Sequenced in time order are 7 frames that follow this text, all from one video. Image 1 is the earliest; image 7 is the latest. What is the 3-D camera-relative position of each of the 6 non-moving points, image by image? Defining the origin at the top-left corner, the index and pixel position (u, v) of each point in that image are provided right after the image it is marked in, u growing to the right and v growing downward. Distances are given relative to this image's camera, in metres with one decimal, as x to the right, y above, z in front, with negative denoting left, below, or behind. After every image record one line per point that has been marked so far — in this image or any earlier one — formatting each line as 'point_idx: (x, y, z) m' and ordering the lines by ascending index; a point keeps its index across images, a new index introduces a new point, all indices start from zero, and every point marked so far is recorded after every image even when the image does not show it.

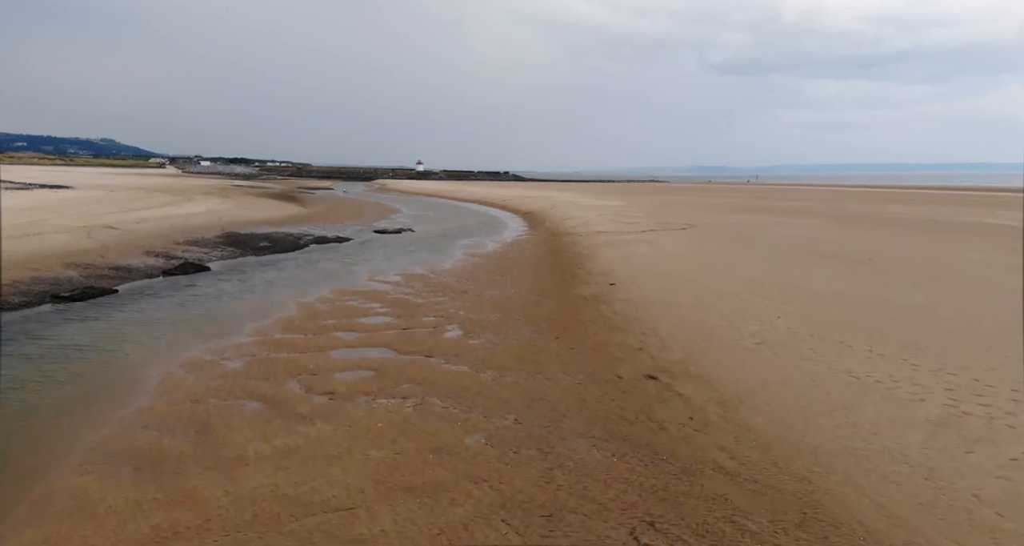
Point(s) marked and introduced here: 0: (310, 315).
0: (-3.4, -0.7, +10.6) m
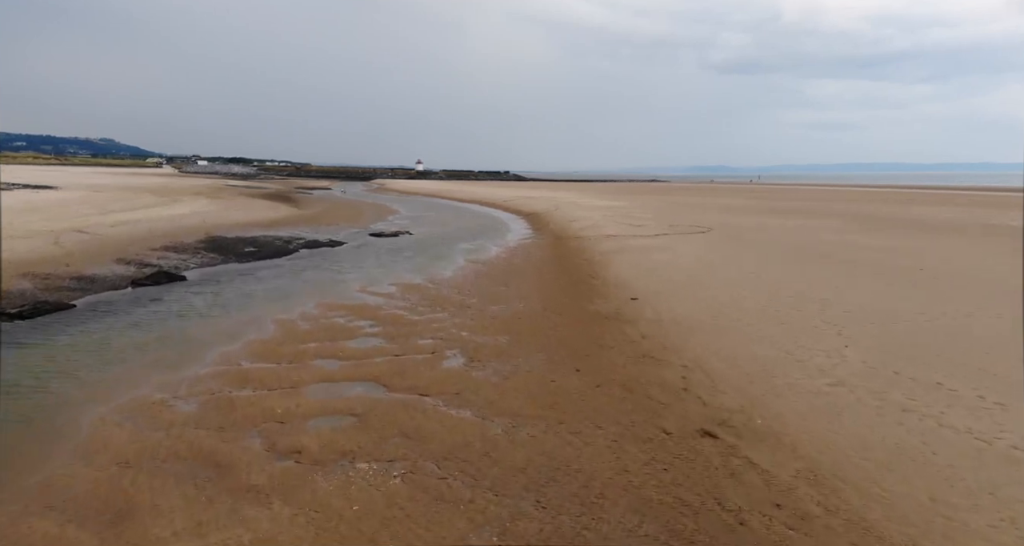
0: (-3.3, -0.9, +9.2) m
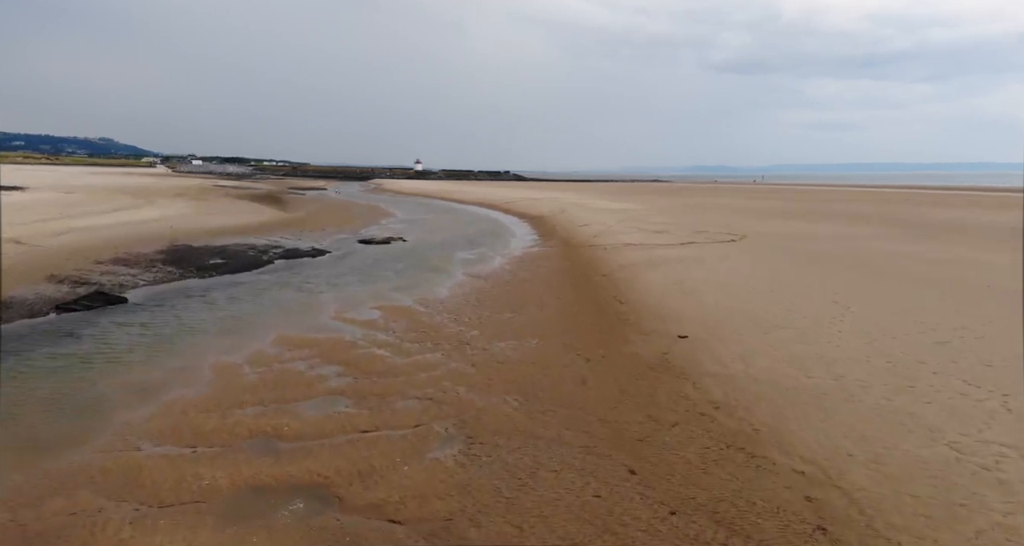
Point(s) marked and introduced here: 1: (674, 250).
0: (-3.1, -1.3, +6.8) m
1: (+4.2, +0.6, +16.3) m
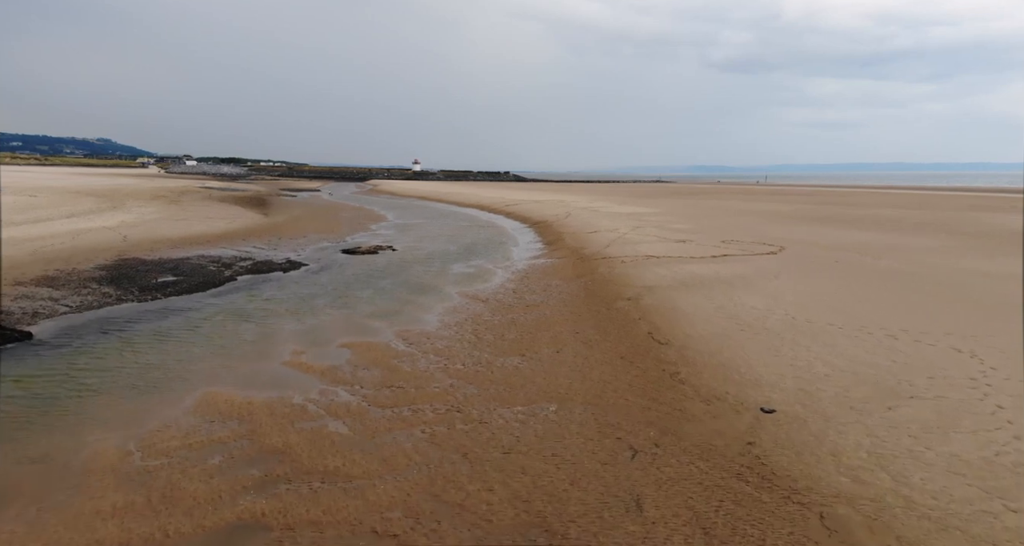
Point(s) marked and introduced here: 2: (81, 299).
0: (-3.0, -1.7, +4.4) m
1: (+4.2, +0.2, +13.9) m
2: (-7.8, -0.5, +11.4) m
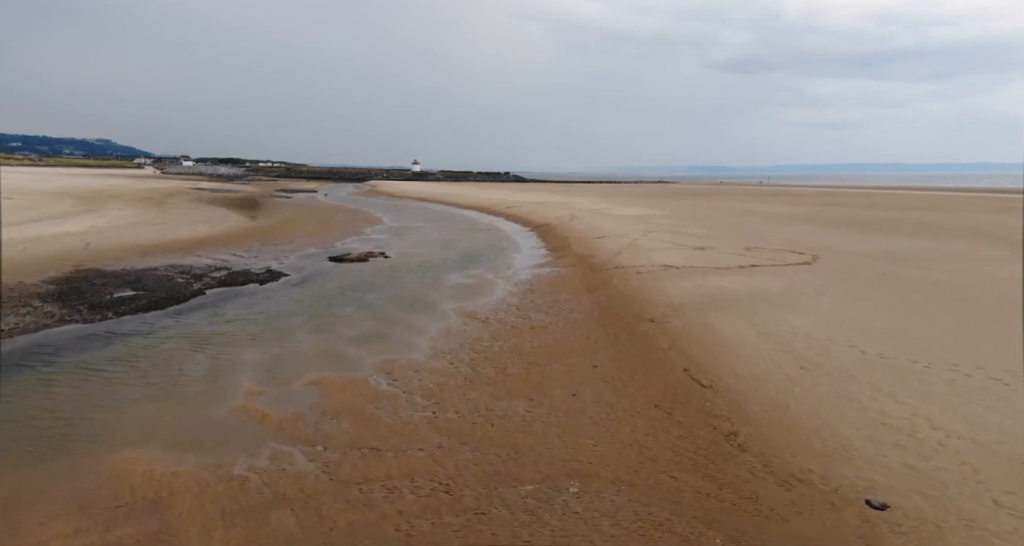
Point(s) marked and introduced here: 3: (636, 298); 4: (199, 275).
0: (-3.0, -2.0, +2.8) m
1: (+4.3, -0.1, +12.3) m
2: (-7.7, -0.7, +9.9) m
3: (+2.2, -0.4, +11.2) m
4: (-7.1, 0.0, +14.2) m
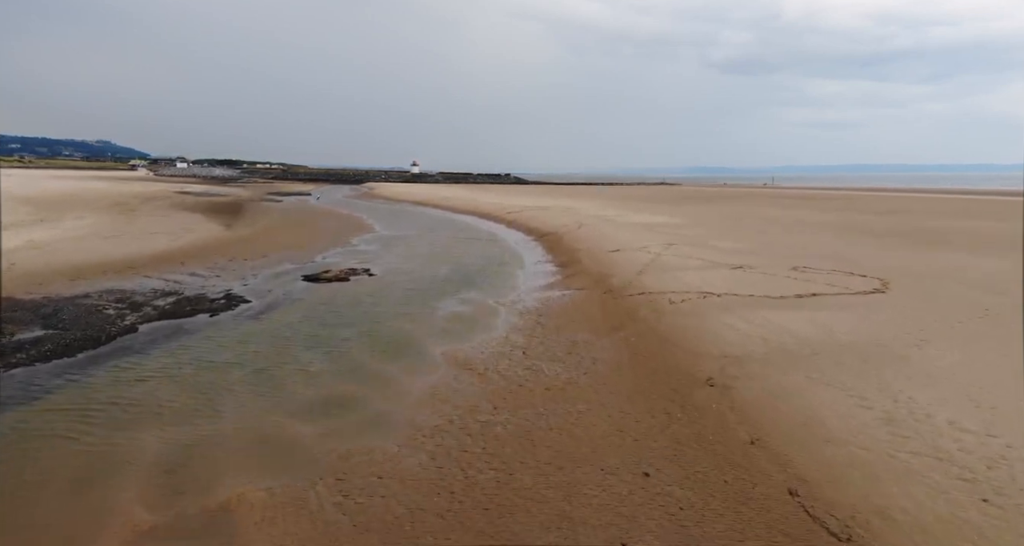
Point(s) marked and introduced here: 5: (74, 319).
0: (-2.9, -2.5, +0.4) m
1: (+4.4, -0.6, +9.9) m
2: (-7.7, -1.2, +7.4) m
3: (+2.3, -1.0, +8.8) m
4: (-7.0, -0.5, +11.8) m
5: (-7.2, -0.7, +10.5) m
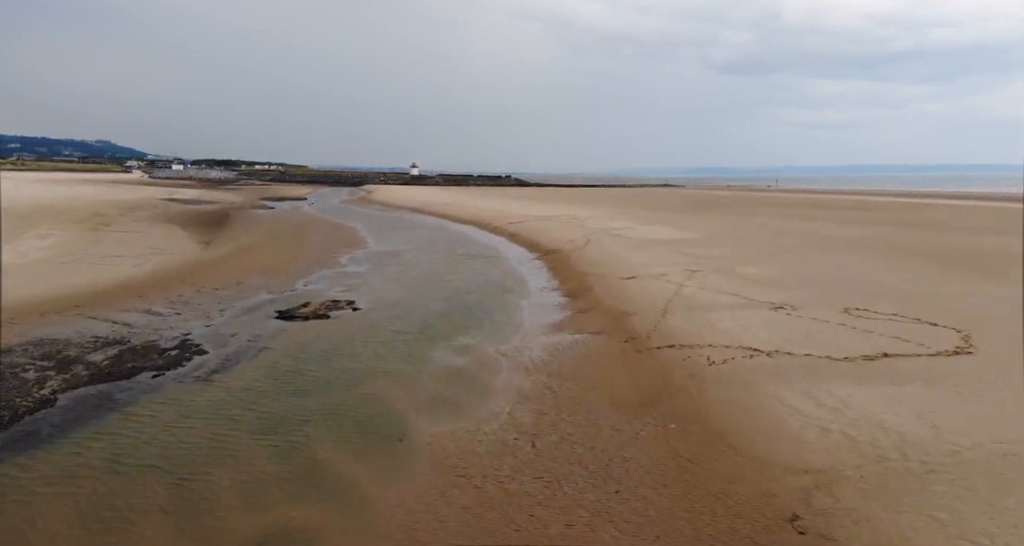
0: (-2.8, -3.3, -1.6) m
1: (+4.5, -1.4, +7.9) m
2: (-7.6, -2.0, +5.5) m
3: (+2.4, -1.7, +6.8) m
4: (-6.9, -1.3, +9.8) m
5: (-7.2, -1.4, +8.6) m
